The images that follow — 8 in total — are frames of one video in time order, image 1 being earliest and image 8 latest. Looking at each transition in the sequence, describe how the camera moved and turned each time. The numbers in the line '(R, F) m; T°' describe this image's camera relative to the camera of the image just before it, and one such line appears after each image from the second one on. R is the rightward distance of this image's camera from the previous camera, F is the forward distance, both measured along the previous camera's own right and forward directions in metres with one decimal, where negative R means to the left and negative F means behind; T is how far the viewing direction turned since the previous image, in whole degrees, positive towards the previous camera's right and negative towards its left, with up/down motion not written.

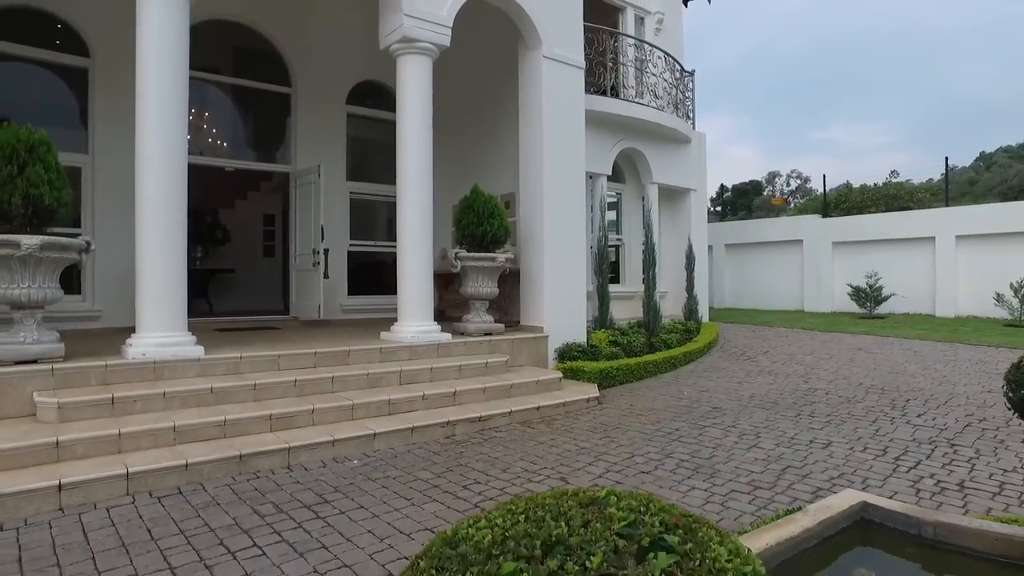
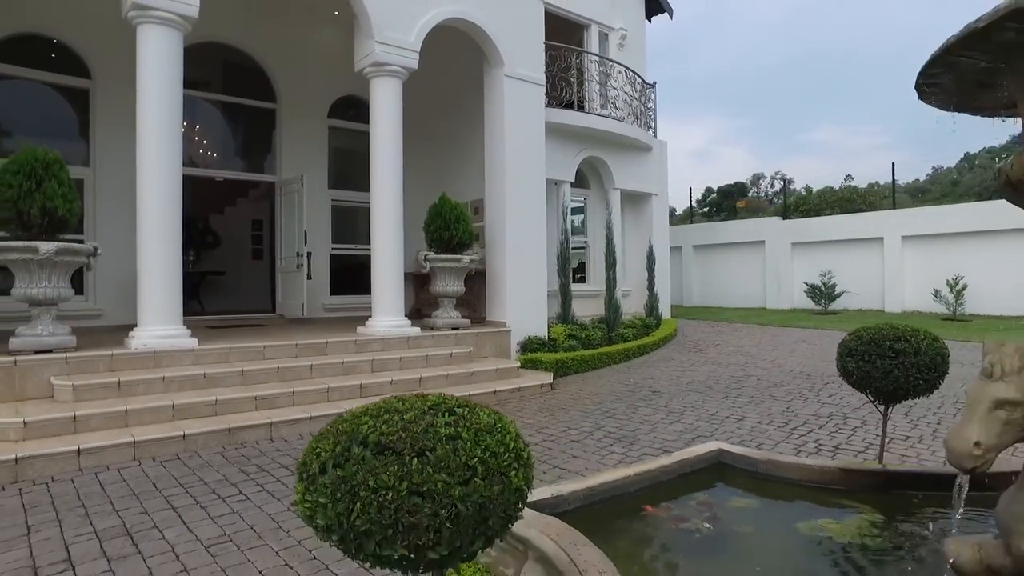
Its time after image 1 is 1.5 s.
(+0.3, -0.8) m; +1°
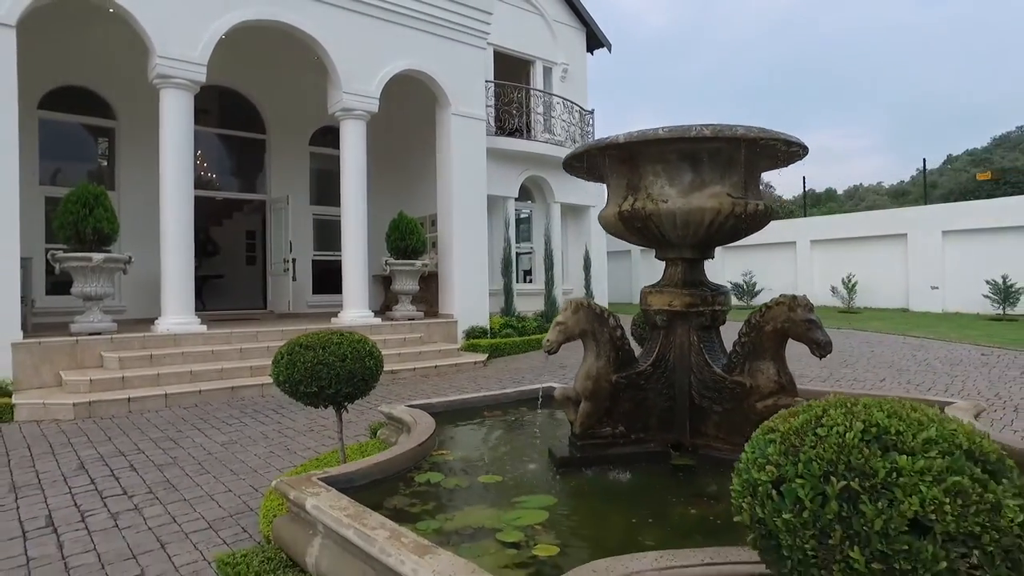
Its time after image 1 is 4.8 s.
(+0.7, -2.0) m; +1°
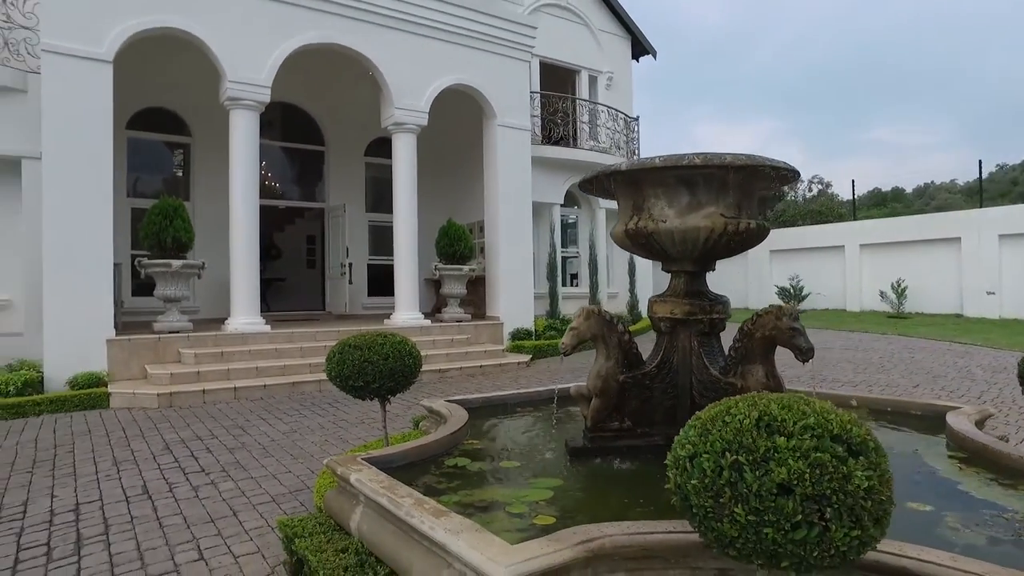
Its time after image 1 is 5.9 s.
(+0.2, -0.5) m; -5°
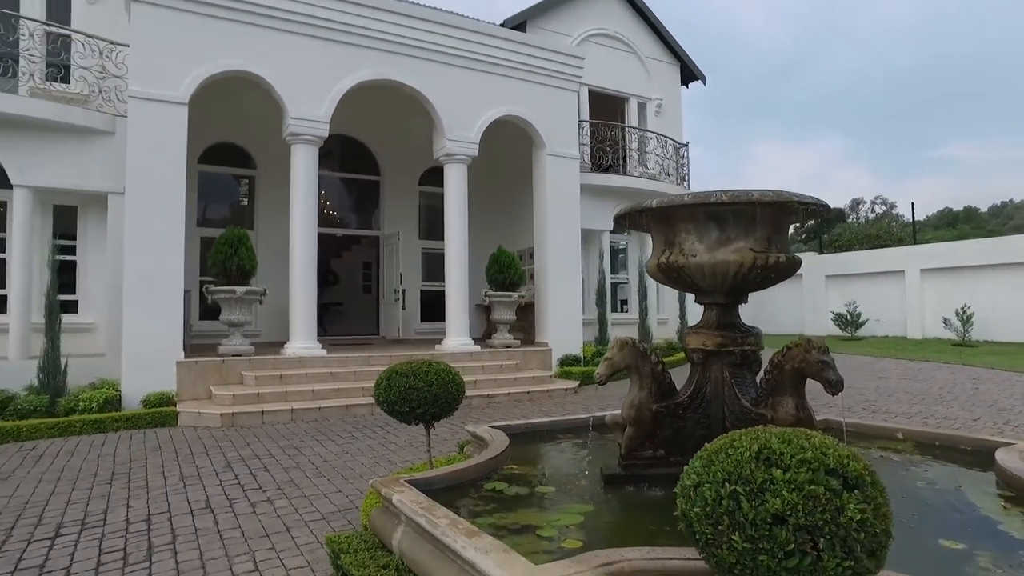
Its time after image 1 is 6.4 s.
(+0.1, -0.2) m; -5°
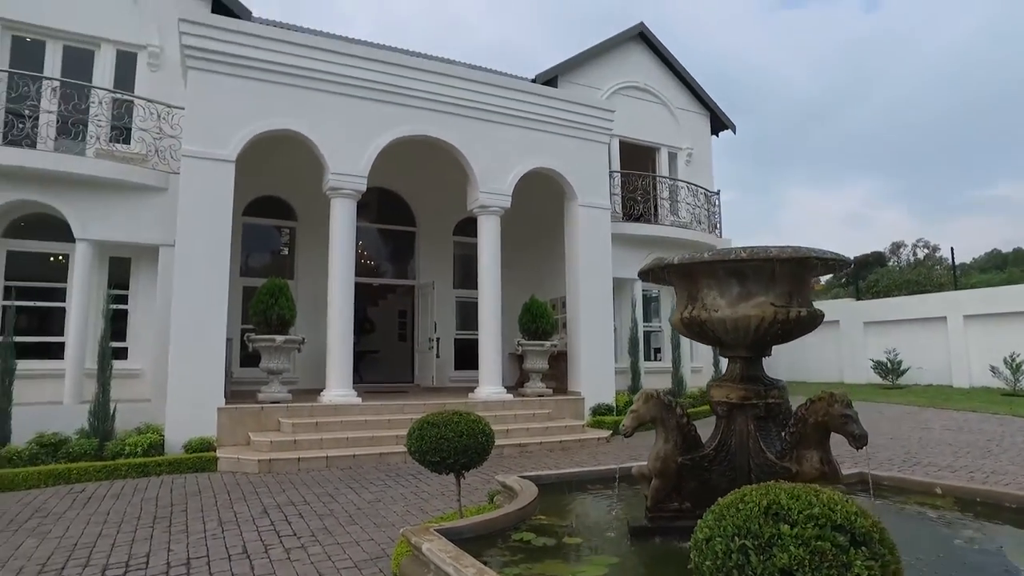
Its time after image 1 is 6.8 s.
(0.0, -0.2) m; -3°
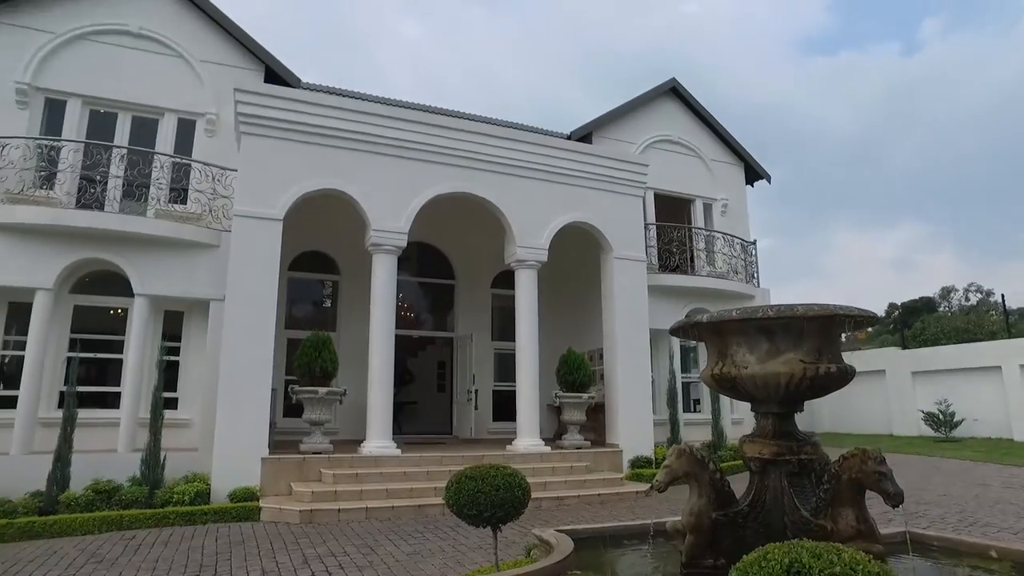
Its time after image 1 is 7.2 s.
(0.0, -0.2) m; -3°
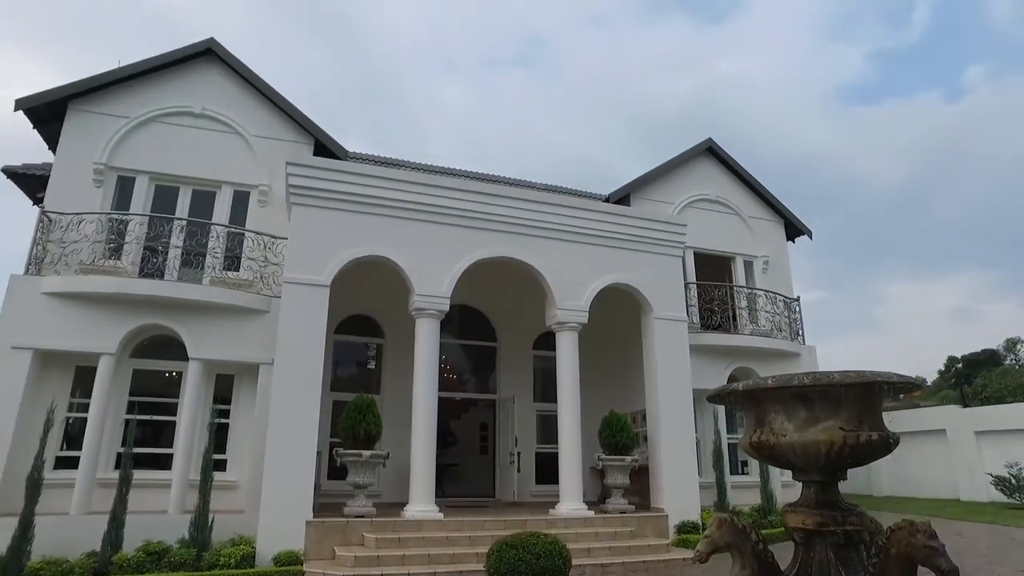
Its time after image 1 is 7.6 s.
(0.0, -0.1) m; -3°
